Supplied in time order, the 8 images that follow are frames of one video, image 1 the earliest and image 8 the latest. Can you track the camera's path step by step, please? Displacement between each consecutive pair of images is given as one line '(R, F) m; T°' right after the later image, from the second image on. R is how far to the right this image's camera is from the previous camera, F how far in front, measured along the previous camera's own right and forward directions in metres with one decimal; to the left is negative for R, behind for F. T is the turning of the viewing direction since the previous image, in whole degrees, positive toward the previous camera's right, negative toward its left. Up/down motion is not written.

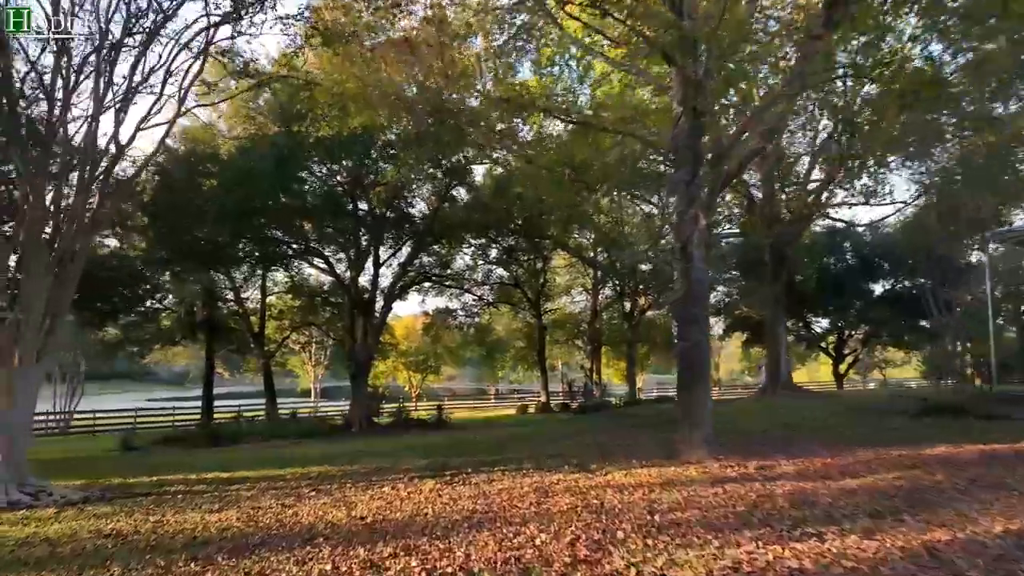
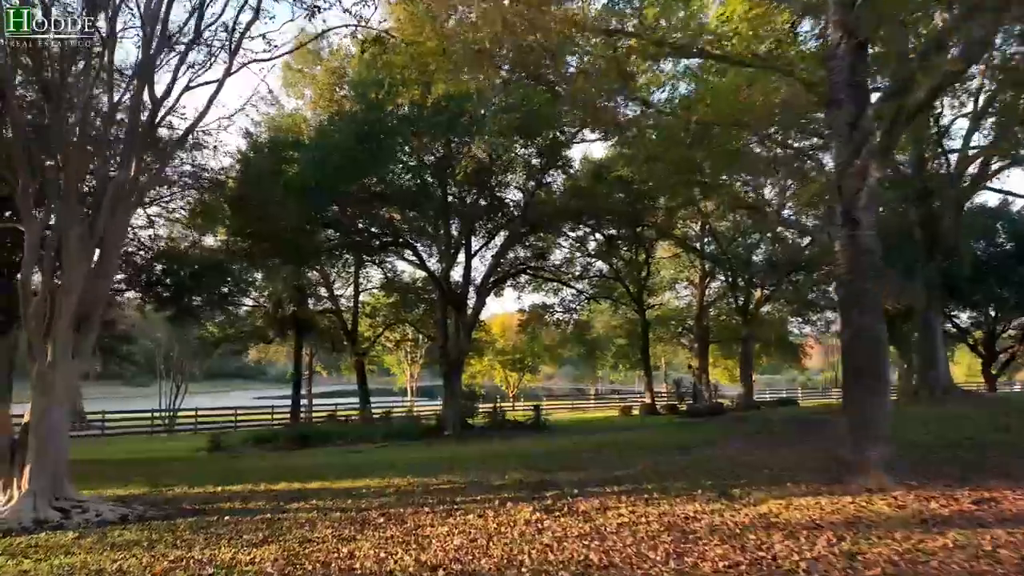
(-0.2, +1.8) m; -8°
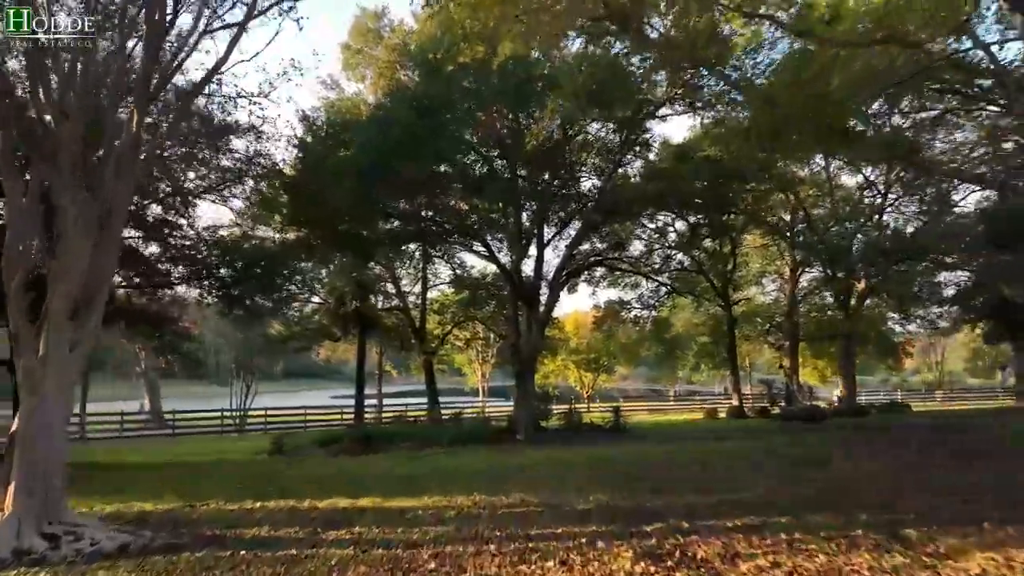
(-0.1, +1.7) m; -6°
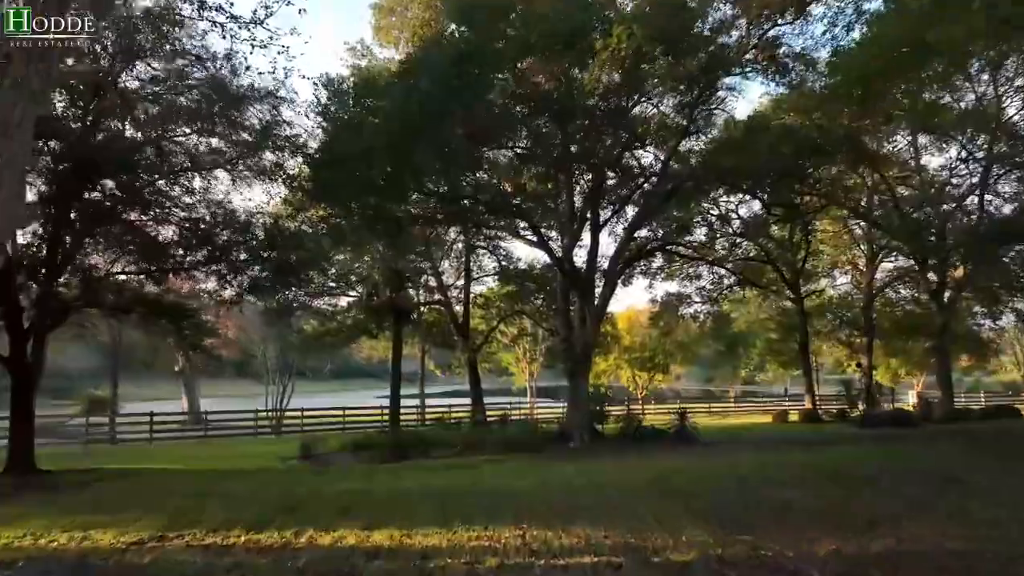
(-0.1, +2.1) m; -4°
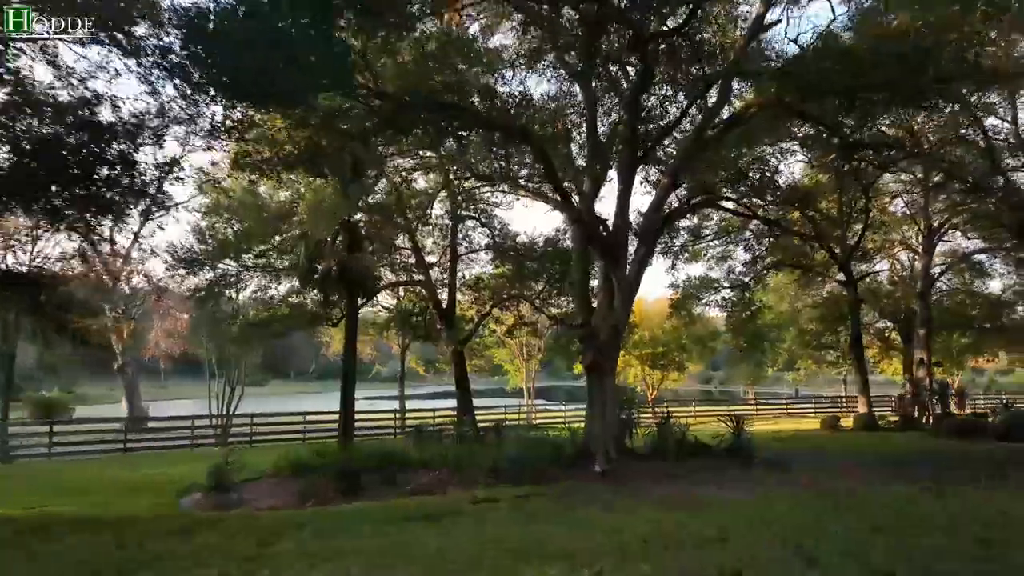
(-0.2, +5.0) m; +1°
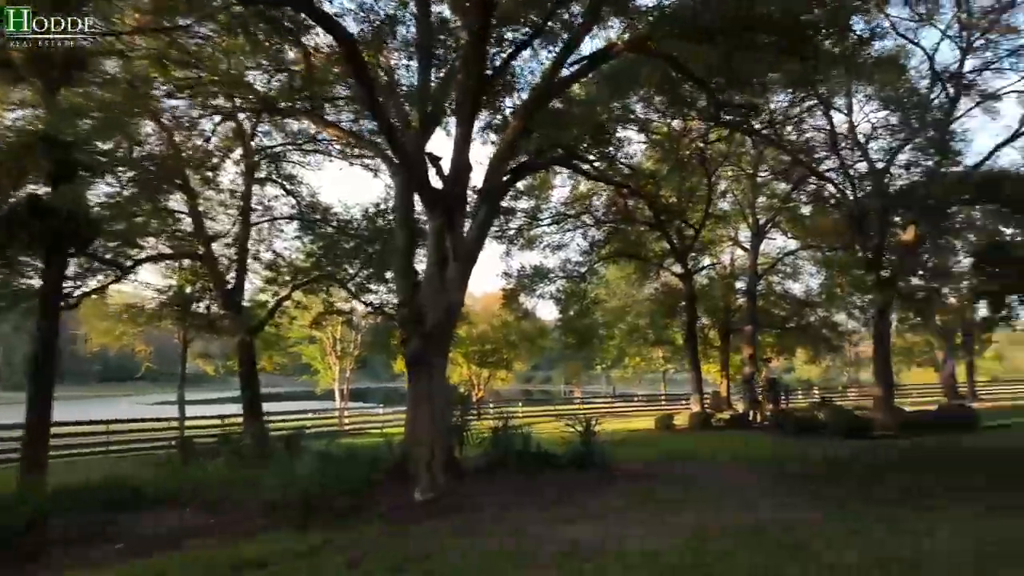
(+0.3, +3.2) m; +14°
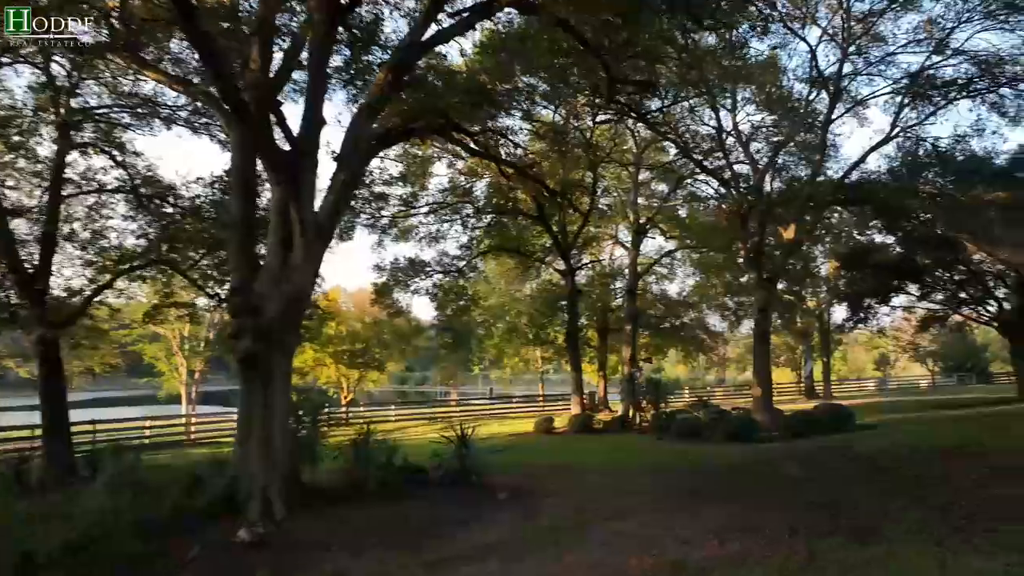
(+0.2, +1.6) m; +10°
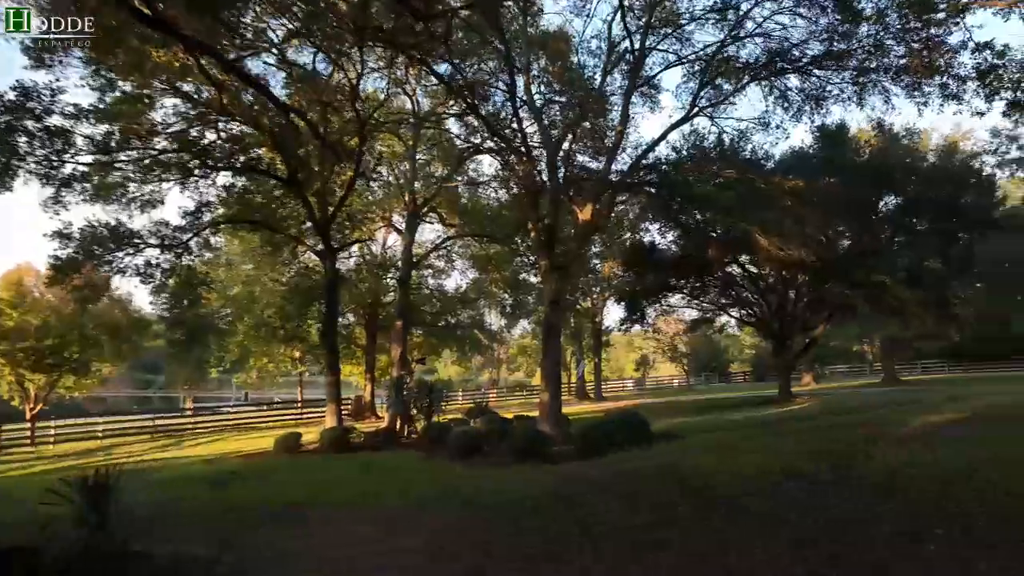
(+0.7, +3.6) m; +18°
